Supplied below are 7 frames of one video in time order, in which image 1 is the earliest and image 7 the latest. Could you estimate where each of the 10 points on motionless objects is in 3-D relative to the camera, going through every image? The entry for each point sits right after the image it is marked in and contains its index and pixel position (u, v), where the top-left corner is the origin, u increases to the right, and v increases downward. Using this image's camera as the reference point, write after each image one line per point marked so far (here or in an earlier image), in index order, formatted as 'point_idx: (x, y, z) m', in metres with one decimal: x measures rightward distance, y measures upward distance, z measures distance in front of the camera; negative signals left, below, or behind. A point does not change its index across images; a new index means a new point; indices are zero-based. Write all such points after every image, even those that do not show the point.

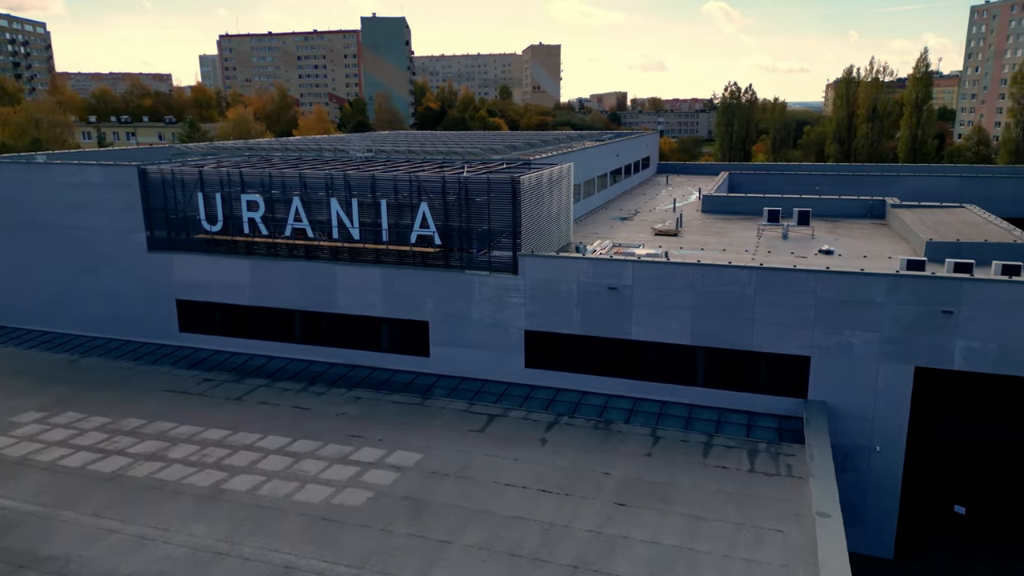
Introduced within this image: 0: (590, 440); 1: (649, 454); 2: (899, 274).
0: (+1.8, -3.5, +17.0) m
1: (+3.1, -3.7, +16.3) m
2: (+8.8, +0.3, +16.9) m
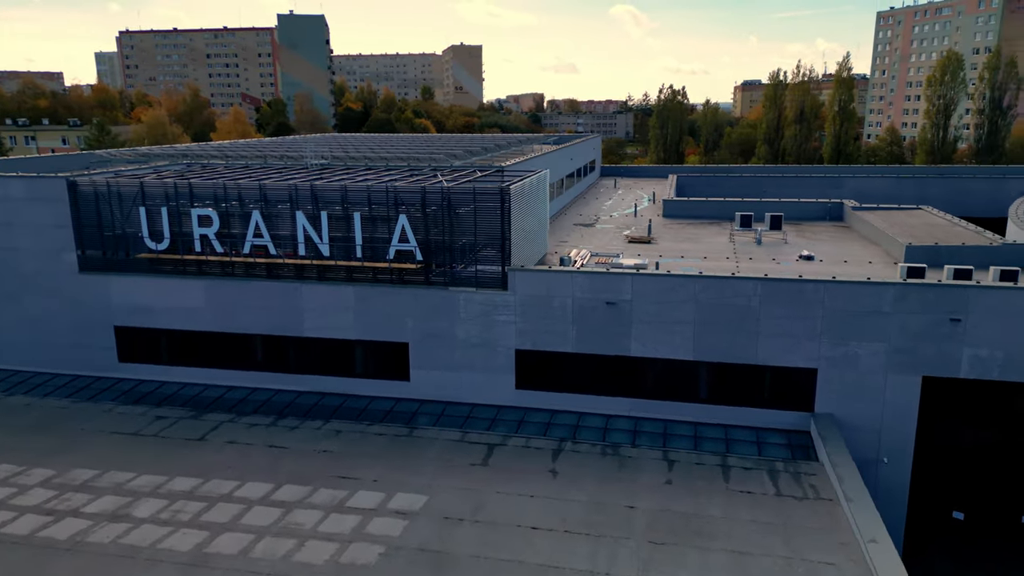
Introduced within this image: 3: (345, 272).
0: (+2.0, -3.9, +16.0) m
1: (+3.3, -4.0, +15.3) m
2: (+8.8, +0.1, +16.6) m
3: (-4.5, +0.4, +19.9) m
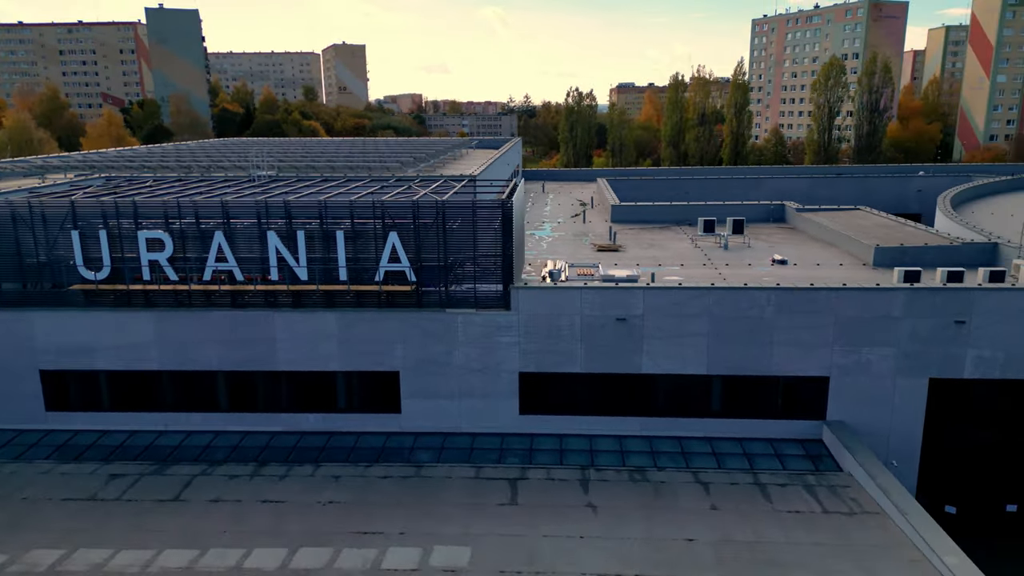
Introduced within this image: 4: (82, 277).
0: (+2.6, -4.3, +15.1) m
1: (+4.0, -4.3, +14.7) m
2: (+9.1, 0.0, +16.8) m
3: (-4.5, -0.2, +17.9) m
4: (-10.4, +0.3, +18.0) m
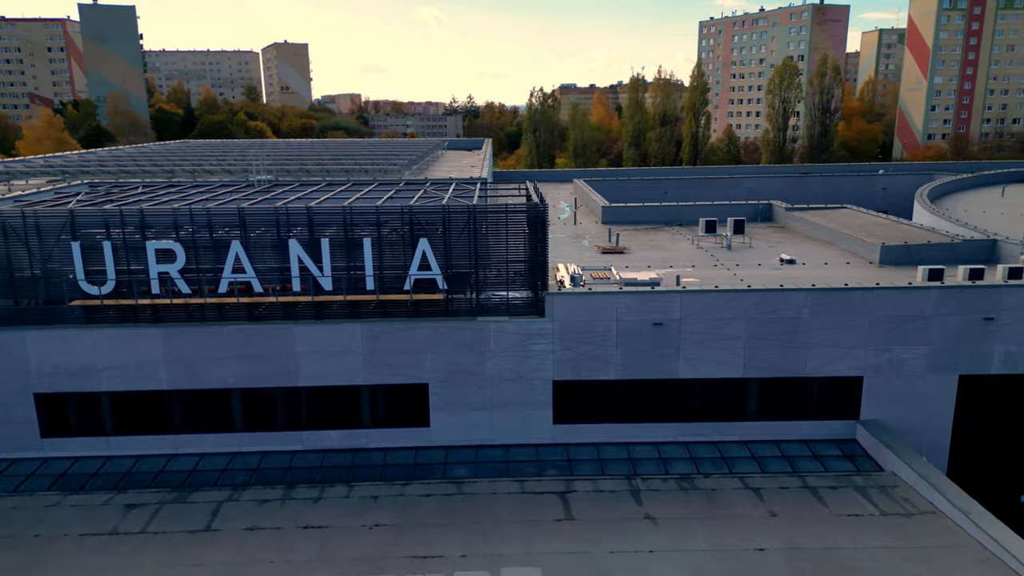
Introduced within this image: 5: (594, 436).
0: (+3.7, -4.4, +14.8) m
1: (+5.1, -4.4, +14.5) m
2: (+9.9, +0.1, +17.0) m
3: (-3.7, -0.5, +17.0) m
4: (-9.6, -0.1, +16.6) m
5: (+2.0, -3.6, +17.9) m
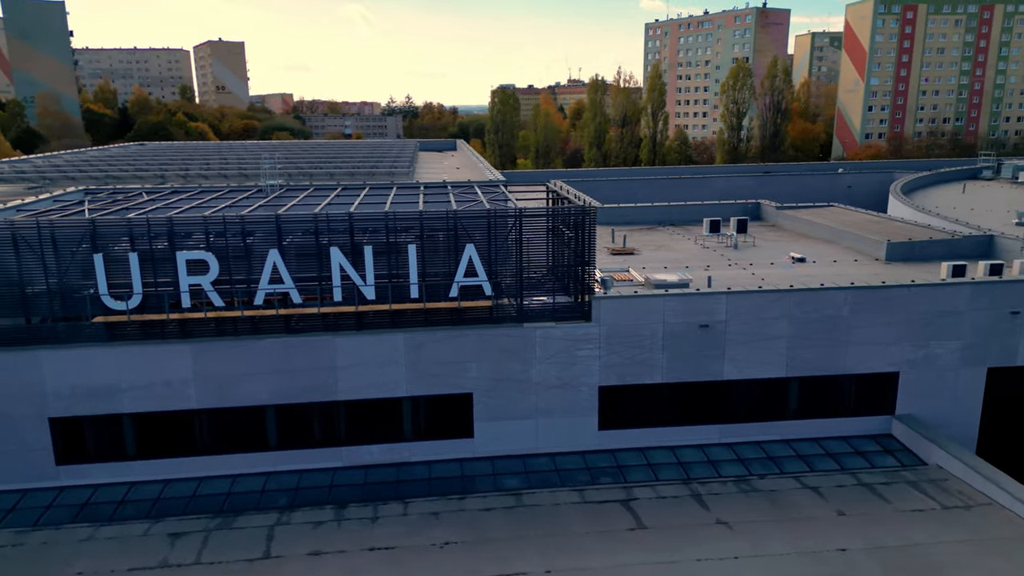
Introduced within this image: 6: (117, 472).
0: (+5.0, -4.4, +14.8) m
1: (+6.5, -4.4, +14.6) m
2: (+11.0, +0.2, +17.5) m
3: (-2.6, -0.6, +16.4) m
4: (-8.5, -0.4, +15.5) m
5: (+3.0, -3.7, +17.7) m
6: (-8.7, -4.1, +16.3) m
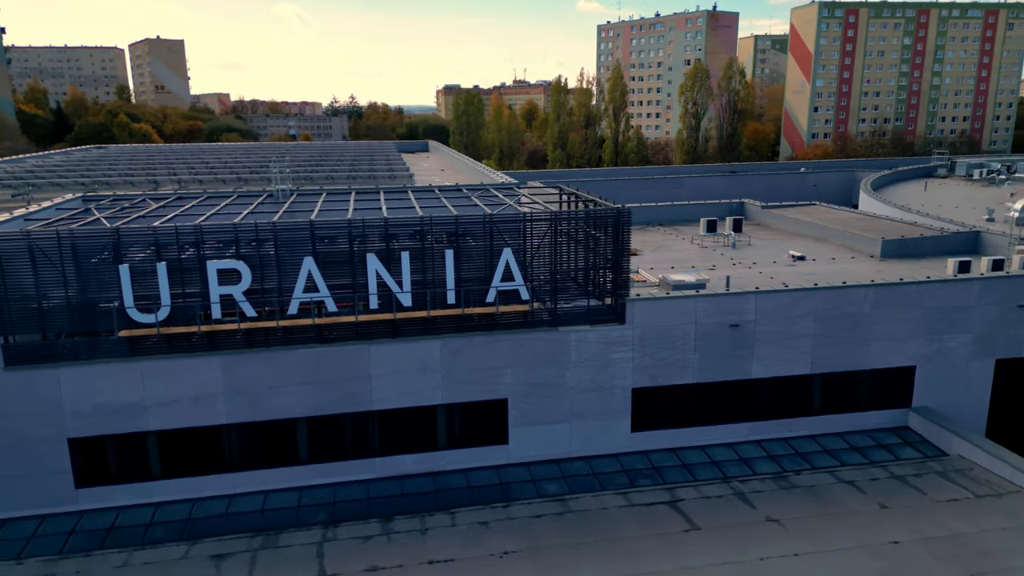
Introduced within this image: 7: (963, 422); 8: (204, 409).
0: (+6.0, -4.4, +15.0) m
1: (+7.5, -4.4, +14.9) m
2: (+11.6, +0.3, +18.1) m
3: (-1.8, -0.8, +16.0) m
4: (-7.6, -0.6, +14.7) m
5: (+3.8, -3.7, +17.8) m
6: (-7.8, -4.3, +15.5) m
7: (+11.6, -3.4, +18.9) m
8: (-6.4, -2.5, +15.3) m
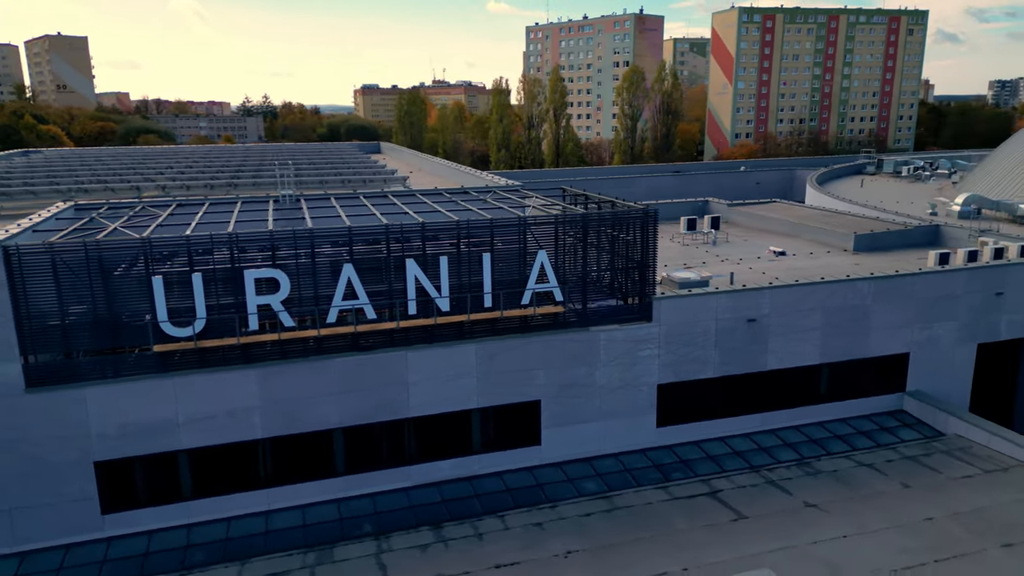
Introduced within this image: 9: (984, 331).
0: (+6.9, -4.3, +15.8) m
1: (+8.4, -4.2, +15.9) m
2: (+12.1, +0.5, +19.5) m
3: (-1.0, -0.9, +15.9) m
4: (-6.7, -0.9, +14.0) m
5: (+4.4, -3.6, +18.3) m
6: (-6.8, -4.5, +14.8) m
7: (+12.0, -3.2, +20.3) m
8: (-5.5, -2.7, +14.7) m
9: (+12.7, -1.2, +20.0) m
